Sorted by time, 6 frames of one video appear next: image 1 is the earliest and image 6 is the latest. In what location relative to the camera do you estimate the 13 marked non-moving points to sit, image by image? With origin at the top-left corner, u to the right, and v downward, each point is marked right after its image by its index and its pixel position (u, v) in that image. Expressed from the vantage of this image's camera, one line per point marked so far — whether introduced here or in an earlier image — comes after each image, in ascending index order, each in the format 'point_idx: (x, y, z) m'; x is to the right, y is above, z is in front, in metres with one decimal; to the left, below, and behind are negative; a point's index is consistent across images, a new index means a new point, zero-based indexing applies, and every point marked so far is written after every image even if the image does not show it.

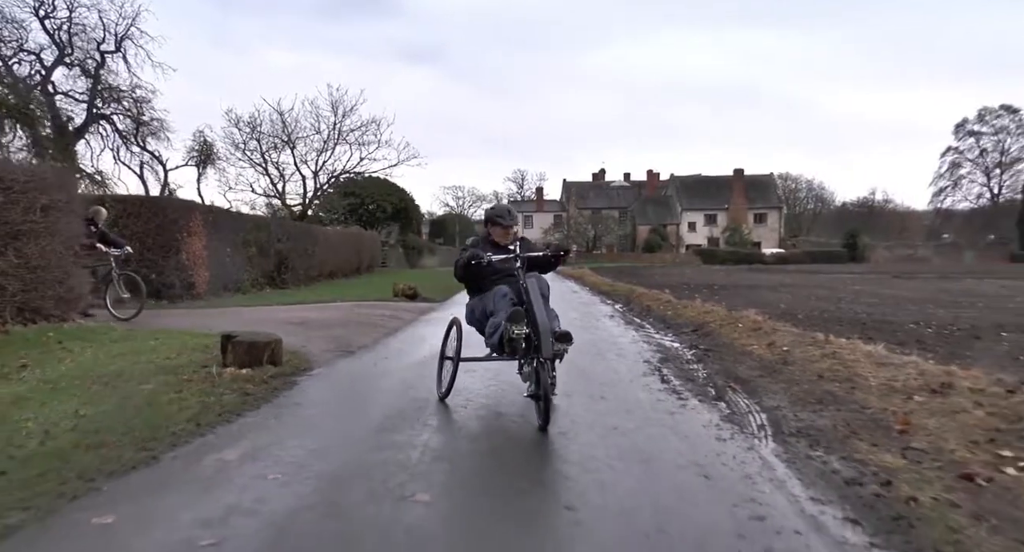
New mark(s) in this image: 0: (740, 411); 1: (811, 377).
0: (+2.4, -1.4, +6.7) m
1: (+3.6, -1.2, +7.7) m
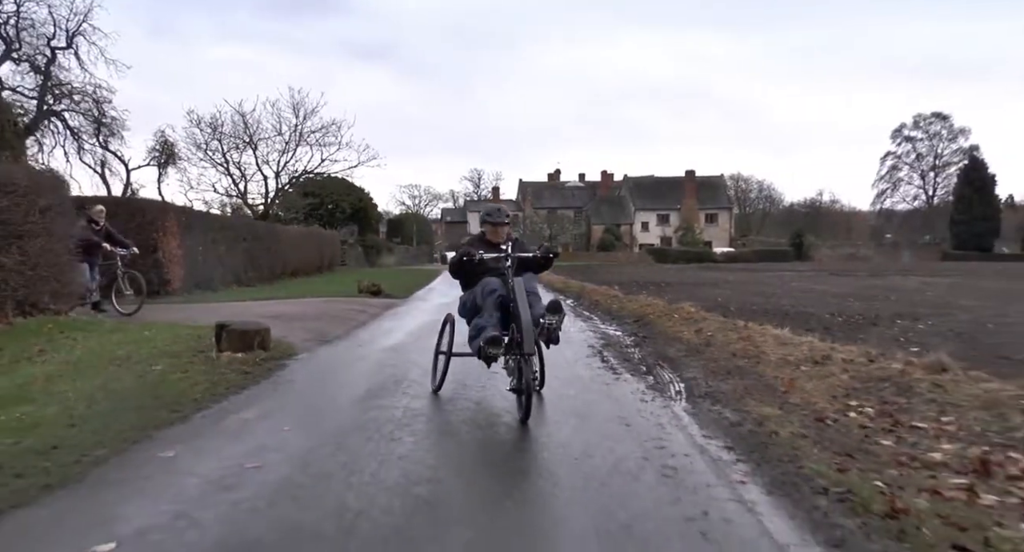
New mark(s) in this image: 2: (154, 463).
0: (+1.9, -1.3, +8.0) m
1: (+3.1, -1.1, +9.2) m
2: (-2.5, -1.3, +4.5) m
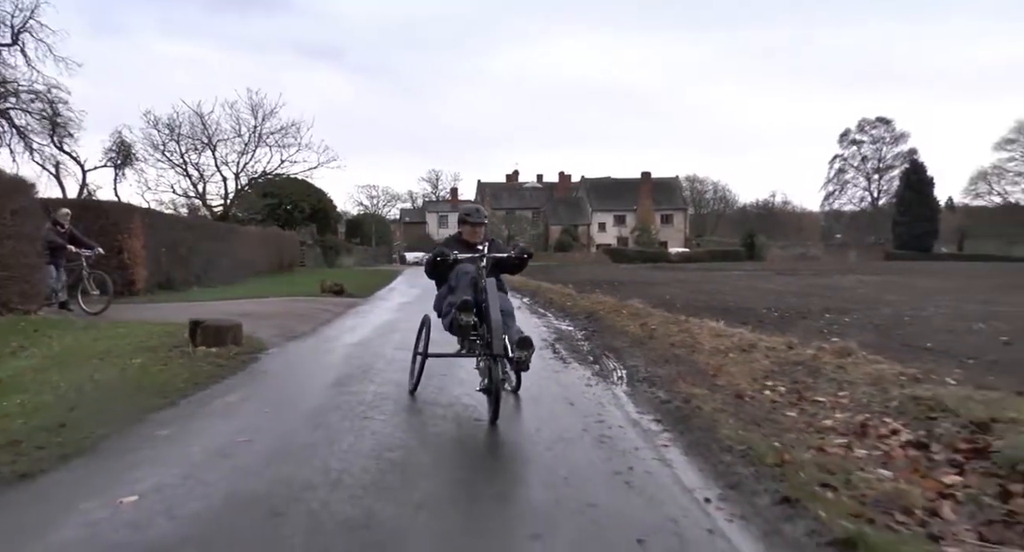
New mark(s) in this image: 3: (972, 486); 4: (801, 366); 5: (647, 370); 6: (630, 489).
0: (+1.3, -1.3, +8.9) m
1: (+2.4, -1.1, +10.1) m
2: (-2.9, -1.3, +5.1) m
3: (+3.3, -1.5, +4.5) m
4: (+3.6, -1.1, +8.0) m
5: (+1.8, -1.3, +8.5) m
6: (+0.8, -1.5, +4.4) m
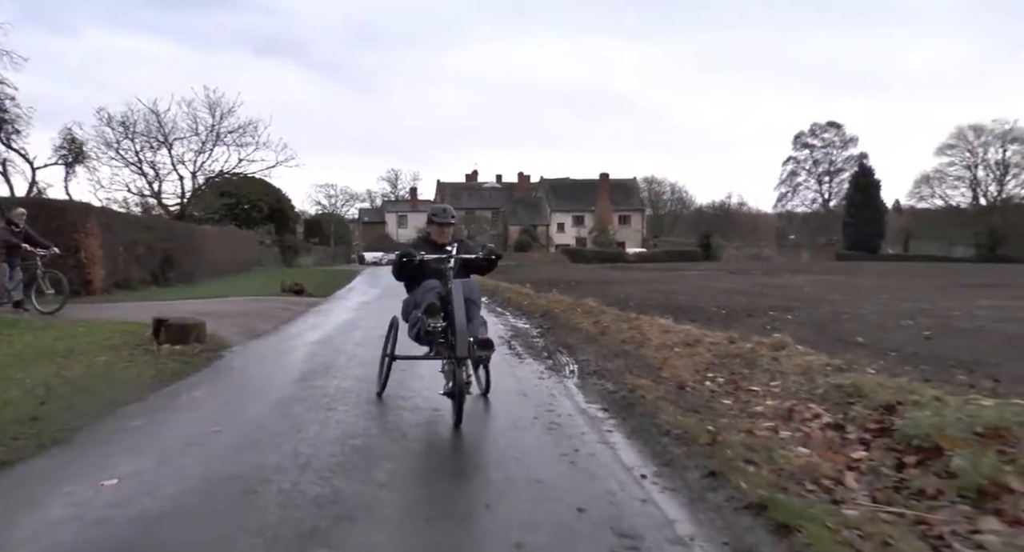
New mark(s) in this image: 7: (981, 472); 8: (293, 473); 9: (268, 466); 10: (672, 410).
0: (+0.7, -1.3, +9.4) m
1: (+1.7, -1.1, +10.7) m
2: (-3.2, -1.3, +5.3) m
3: (+2.9, -1.5, +5.1) m
4: (+3.0, -1.1, +8.6) m
5: (+1.2, -1.3, +9.0) m
6: (+0.5, -1.5, +4.9) m
7: (+3.4, -1.4, +4.6) m
8: (-1.6, -1.4, +4.5) m
9: (-1.8, -1.4, +4.6) m
10: (+1.6, -1.4, +6.5) m
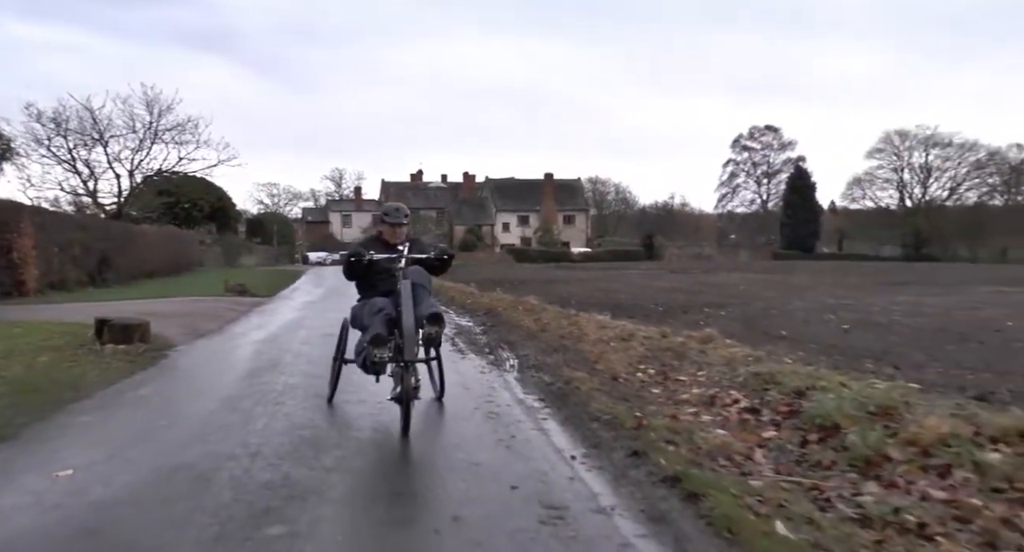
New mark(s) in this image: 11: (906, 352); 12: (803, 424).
0: (-0.1, -1.3, +9.8) m
1: (+0.8, -1.1, +11.2) m
2: (-3.7, -1.3, +5.4) m
3: (+2.4, -1.5, +5.7) m
4: (+2.3, -1.1, +9.2) m
5: (+0.4, -1.2, +9.5) m
6: (0.0, -1.5, +5.3) m
7: (+2.9, -1.4, +5.2) m
8: (-2.0, -1.4, +4.7) m
9: (-2.2, -1.4, +4.8) m
10: (+1.0, -1.3, +7.0) m
11: (+6.2, -1.1, +10.0) m
12: (+2.7, -1.4, +6.0) m
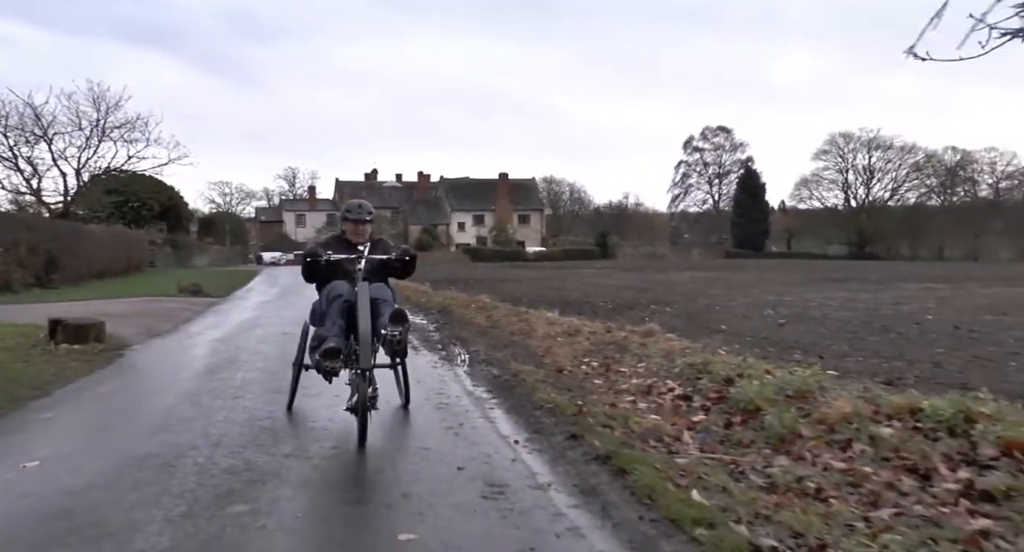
0: (-0.9, -1.2, +10.2) m
1: (-0.1, -1.0, +11.6) m
2: (-4.2, -1.3, +5.6) m
3: (+1.9, -1.4, +6.3) m
4: (+1.5, -1.1, +9.8) m
5: (-0.4, -1.2, +9.9) m
6: (-0.5, -1.5, +5.7) m
7: (+2.5, -1.3, +5.8) m
8: (-2.4, -1.4, +5.0) m
9: (-2.6, -1.4, +5.1) m
10: (+0.4, -1.3, +7.4) m
11: (+5.4, -1.1, +10.8) m
12: (+2.2, -1.4, +6.6) m
